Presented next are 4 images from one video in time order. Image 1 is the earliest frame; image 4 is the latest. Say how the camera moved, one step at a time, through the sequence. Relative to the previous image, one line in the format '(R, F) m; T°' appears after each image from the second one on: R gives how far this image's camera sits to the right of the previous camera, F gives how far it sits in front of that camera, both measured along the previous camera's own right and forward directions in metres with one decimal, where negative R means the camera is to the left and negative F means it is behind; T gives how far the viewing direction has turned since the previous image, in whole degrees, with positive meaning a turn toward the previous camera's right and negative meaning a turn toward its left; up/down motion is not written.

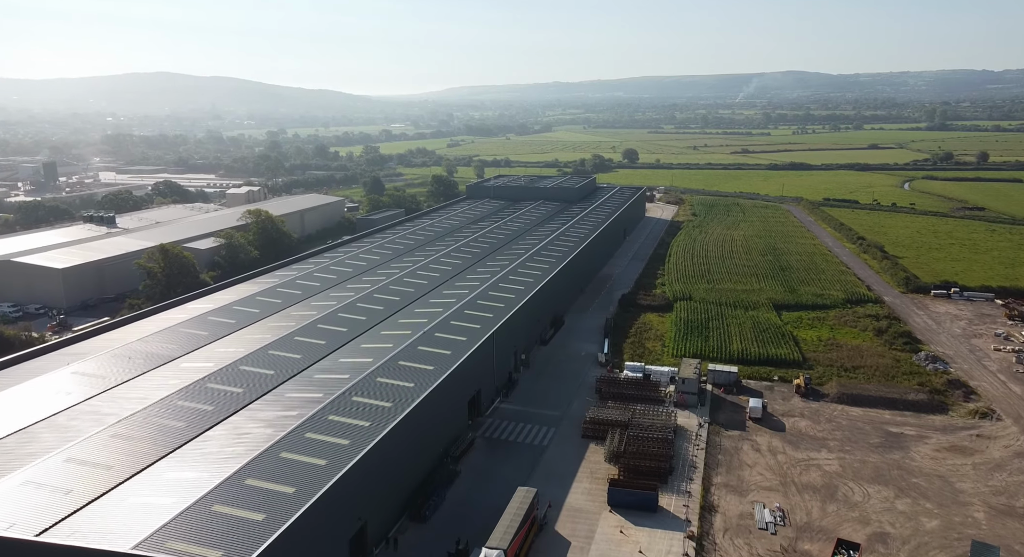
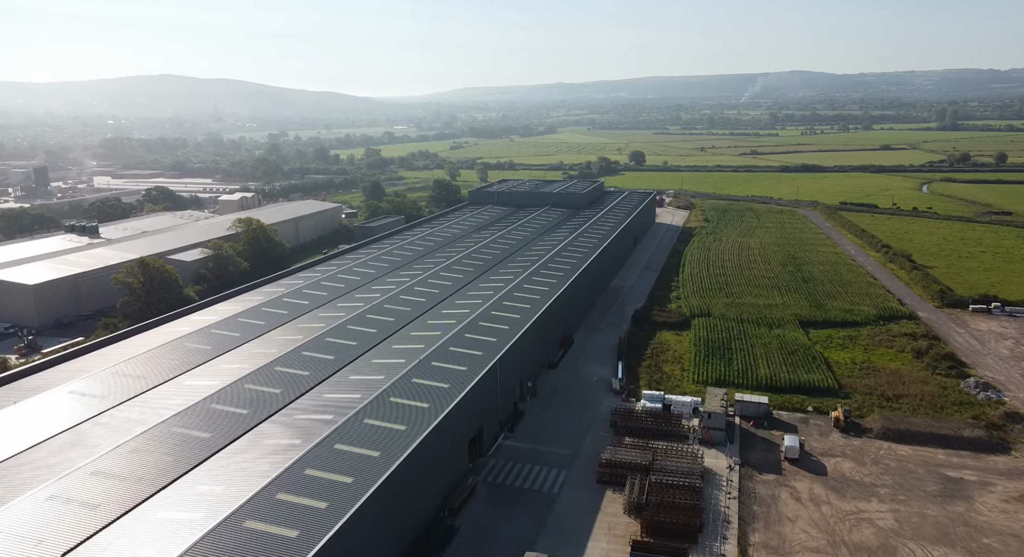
(0.0, +1.8) m; 0°
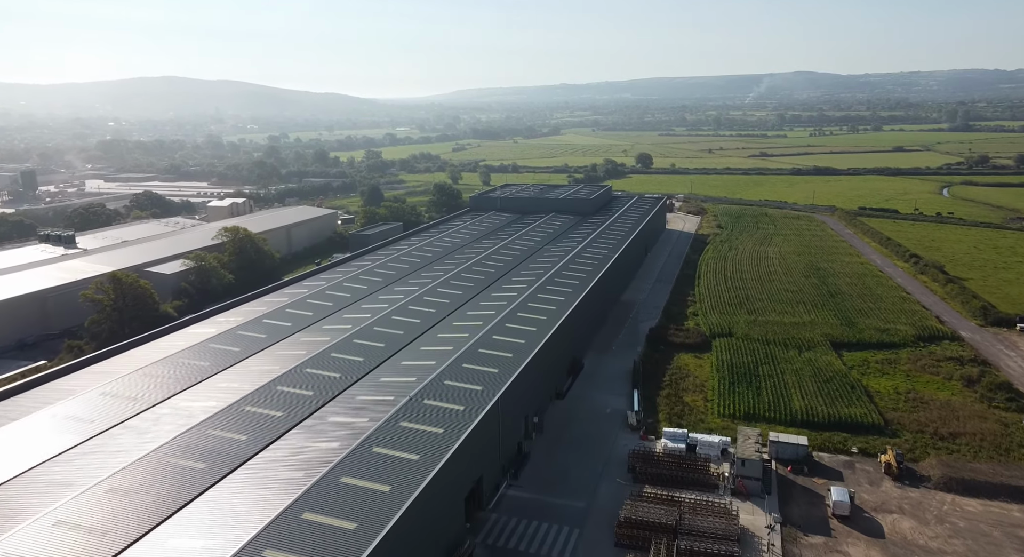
(0.0, +2.0) m; 0°
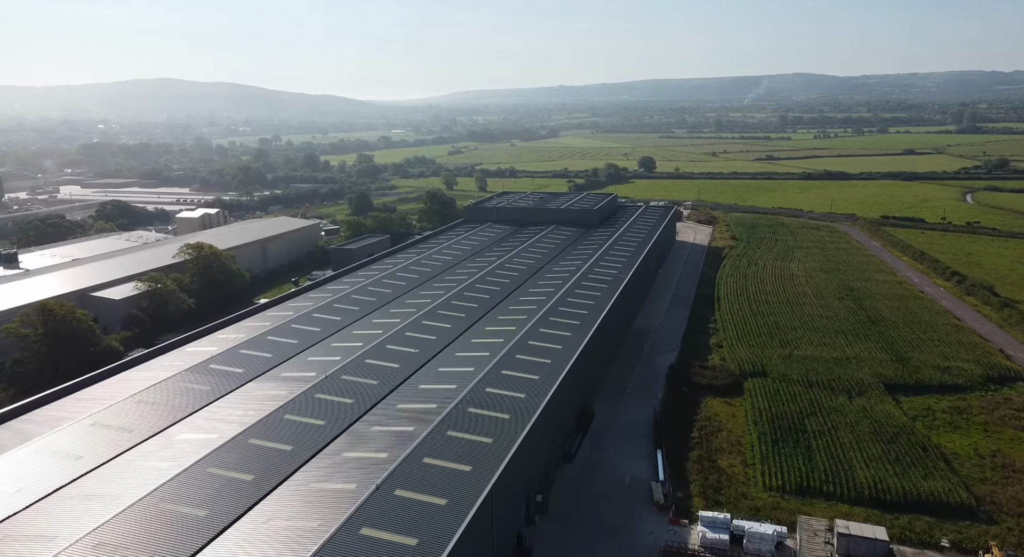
(0.0, +3.1) m; 0°
